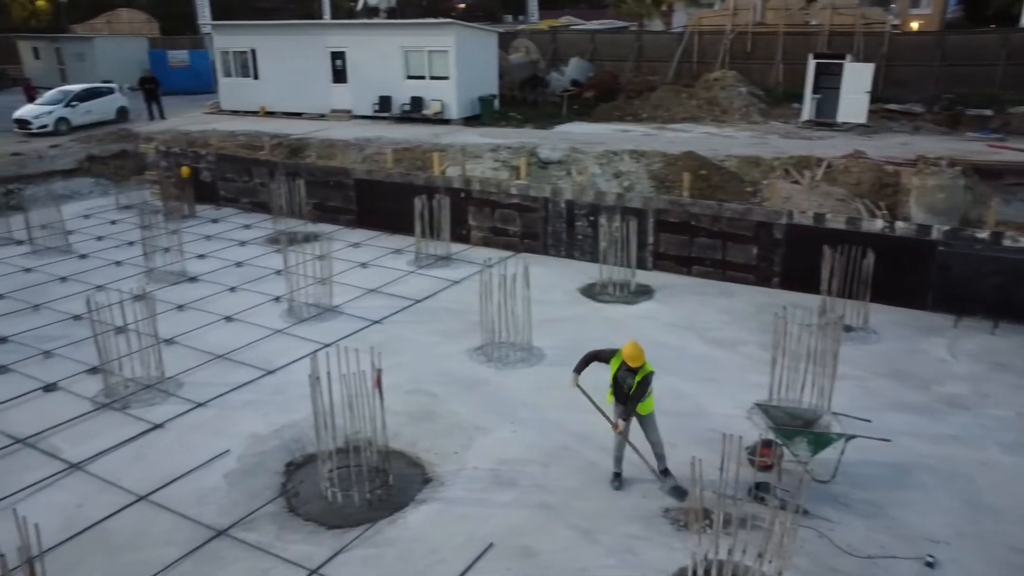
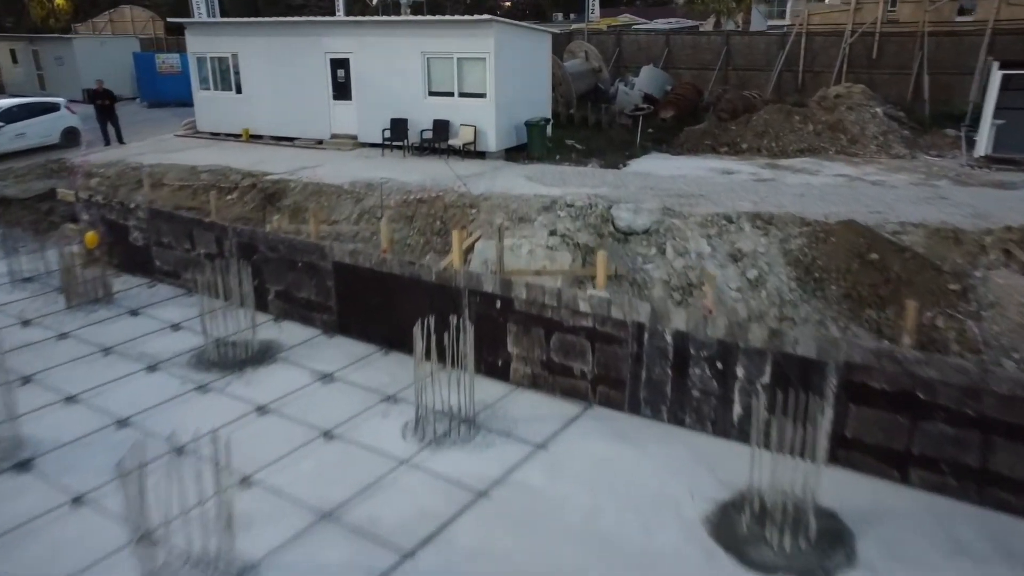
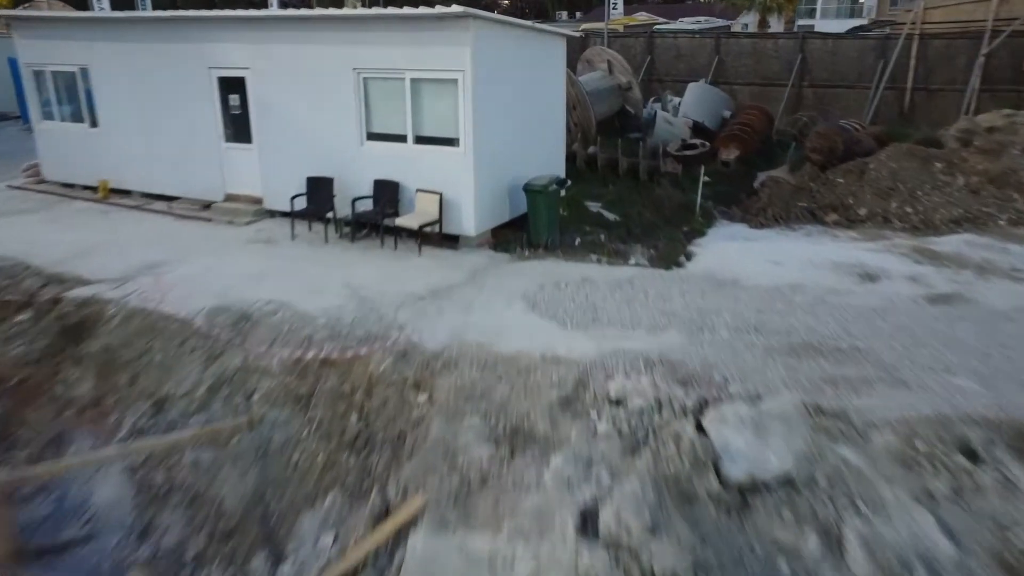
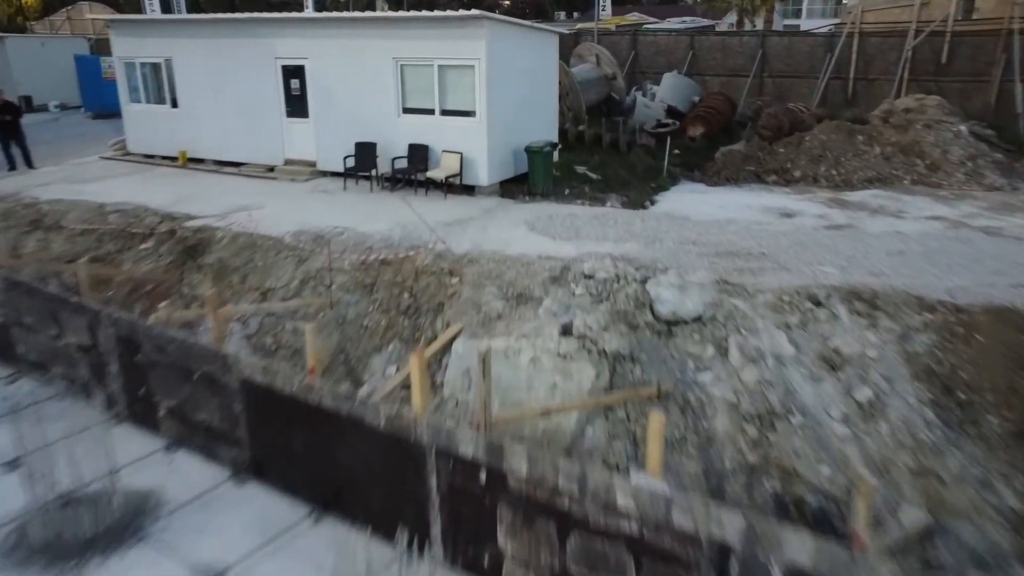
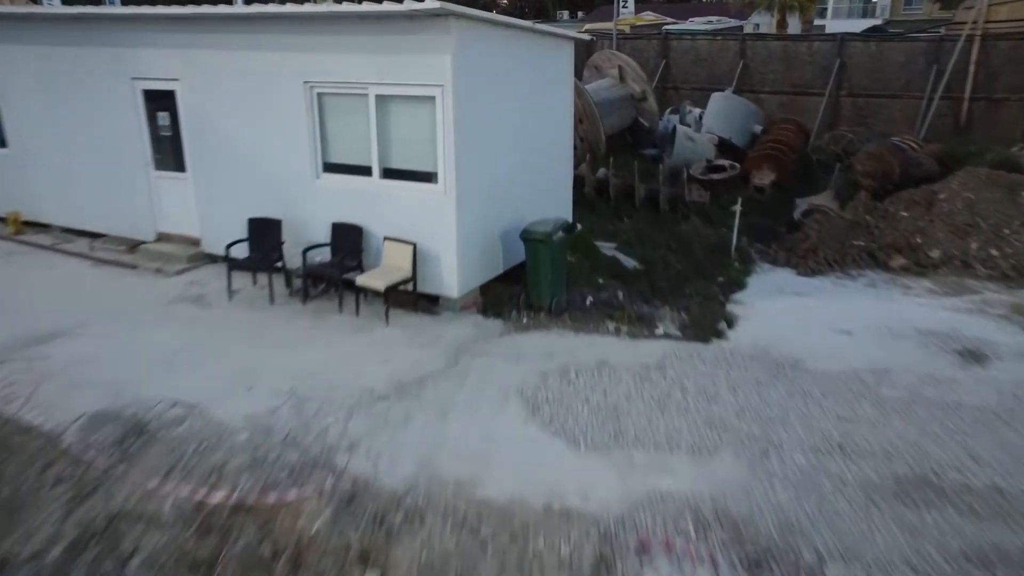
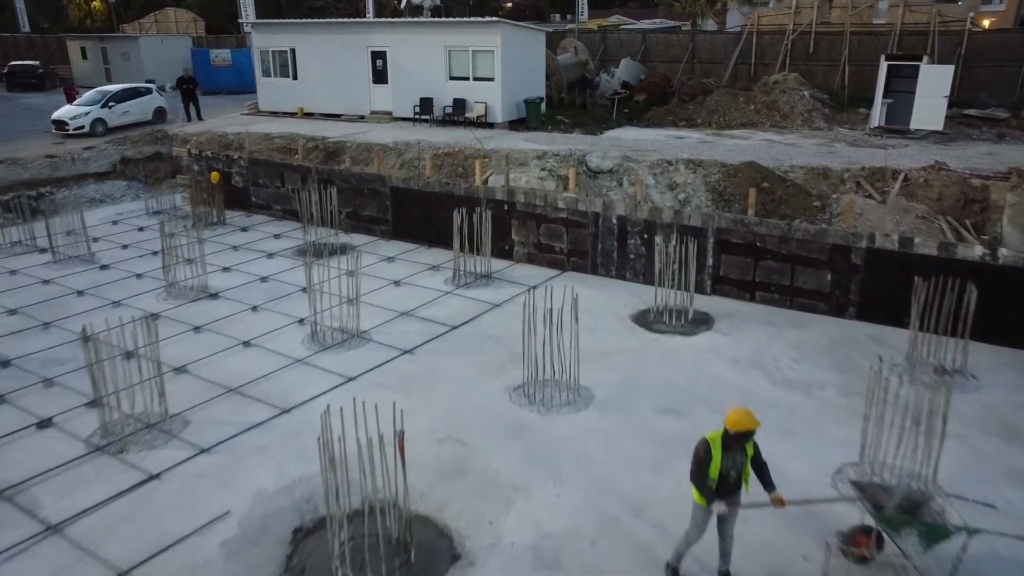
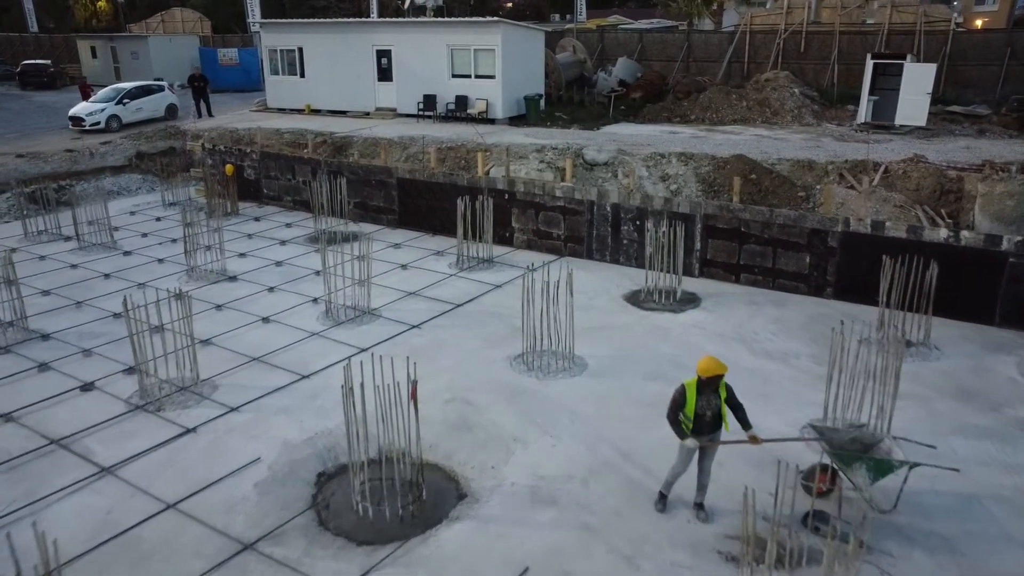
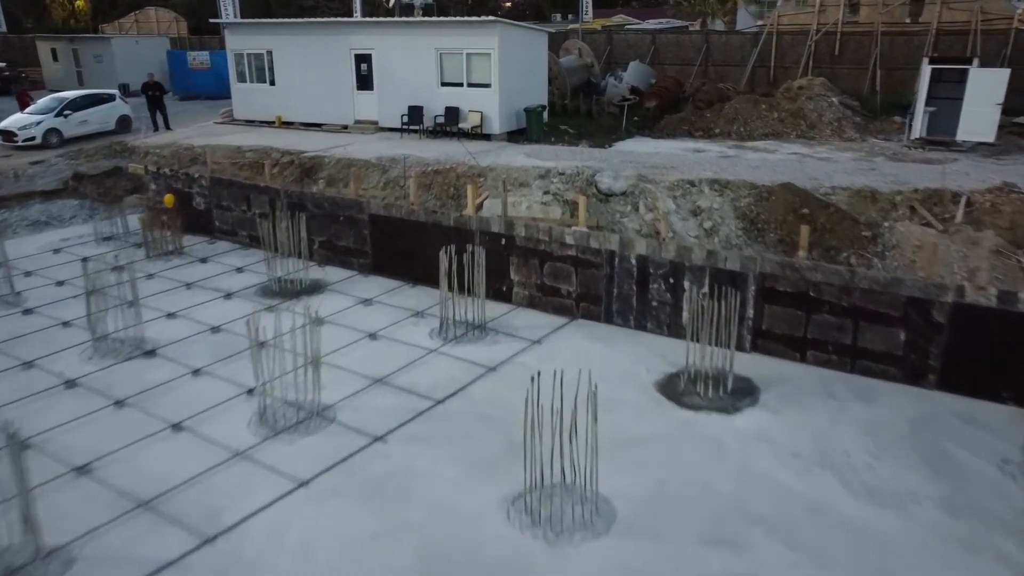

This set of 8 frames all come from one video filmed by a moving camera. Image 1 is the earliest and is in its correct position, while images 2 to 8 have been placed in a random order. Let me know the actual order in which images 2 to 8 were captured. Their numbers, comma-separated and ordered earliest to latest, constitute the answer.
7, 6, 8, 2, 4, 3, 5
